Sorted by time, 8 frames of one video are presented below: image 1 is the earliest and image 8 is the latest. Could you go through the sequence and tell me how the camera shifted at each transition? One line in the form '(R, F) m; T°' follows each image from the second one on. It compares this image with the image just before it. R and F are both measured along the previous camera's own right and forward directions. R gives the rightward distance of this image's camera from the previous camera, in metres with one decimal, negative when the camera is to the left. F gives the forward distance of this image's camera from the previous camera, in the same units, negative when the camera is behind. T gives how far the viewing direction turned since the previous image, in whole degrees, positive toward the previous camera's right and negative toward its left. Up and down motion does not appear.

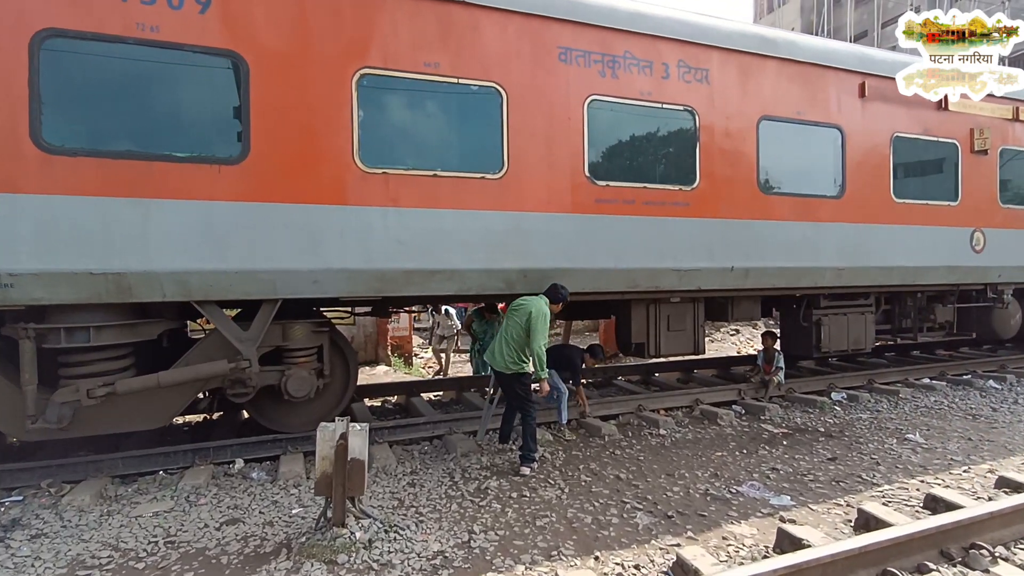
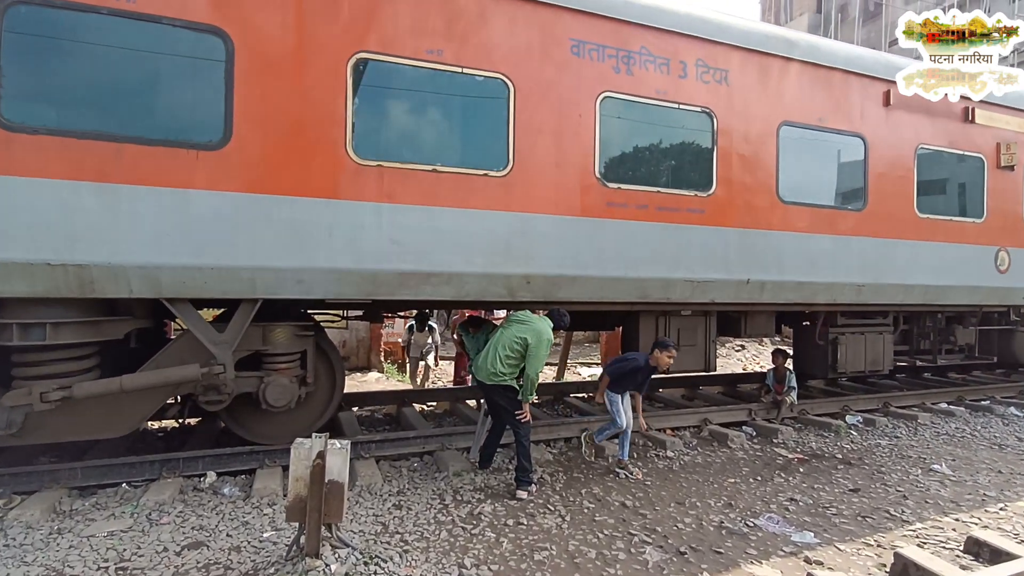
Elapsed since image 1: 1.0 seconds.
(0.0, +0.4) m; 0°
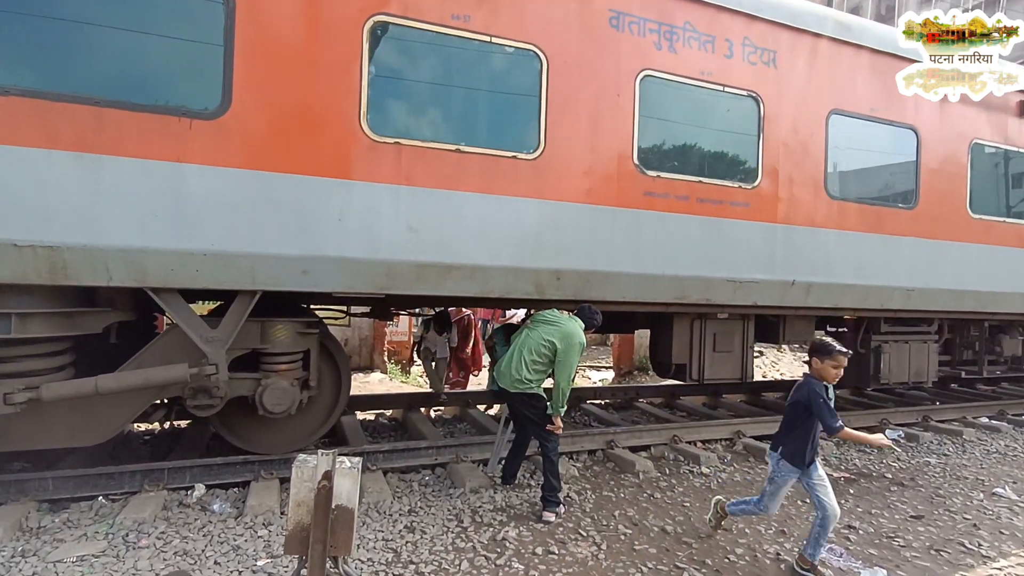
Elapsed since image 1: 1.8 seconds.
(-0.2, +0.5) m; 0°
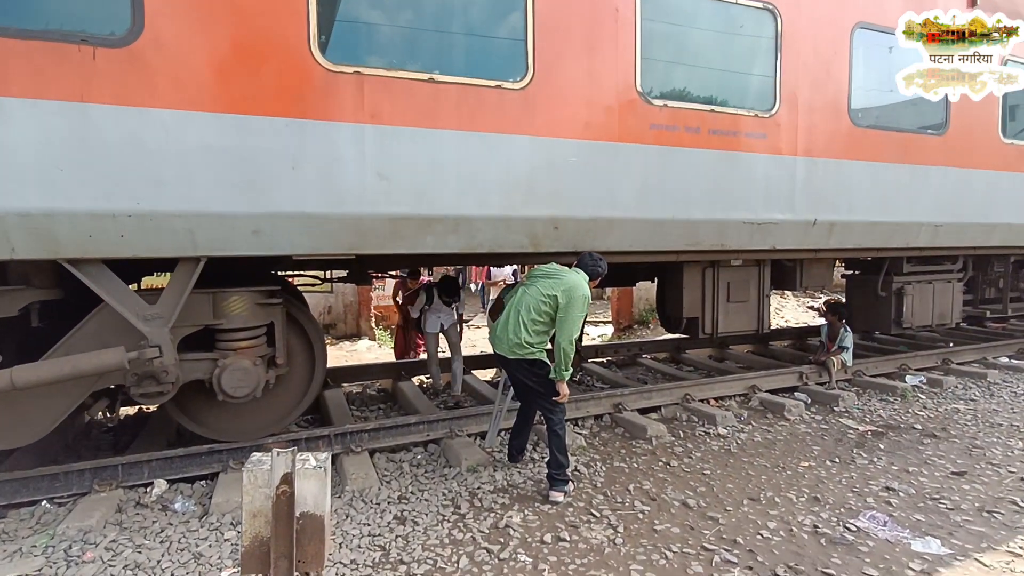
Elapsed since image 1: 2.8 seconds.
(0.0, +0.5) m; +1°
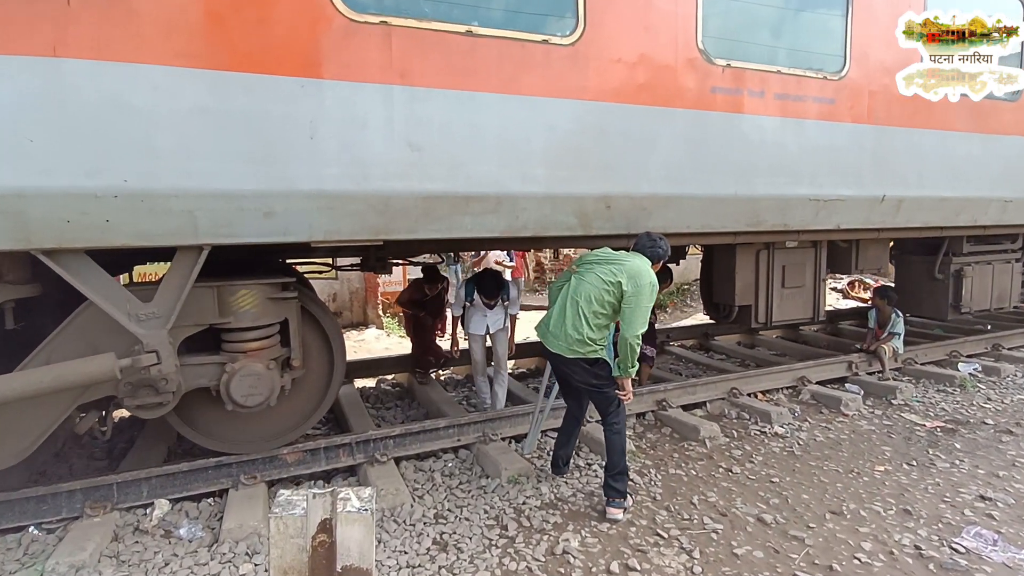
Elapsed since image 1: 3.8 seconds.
(-0.3, +0.4) m; 0°
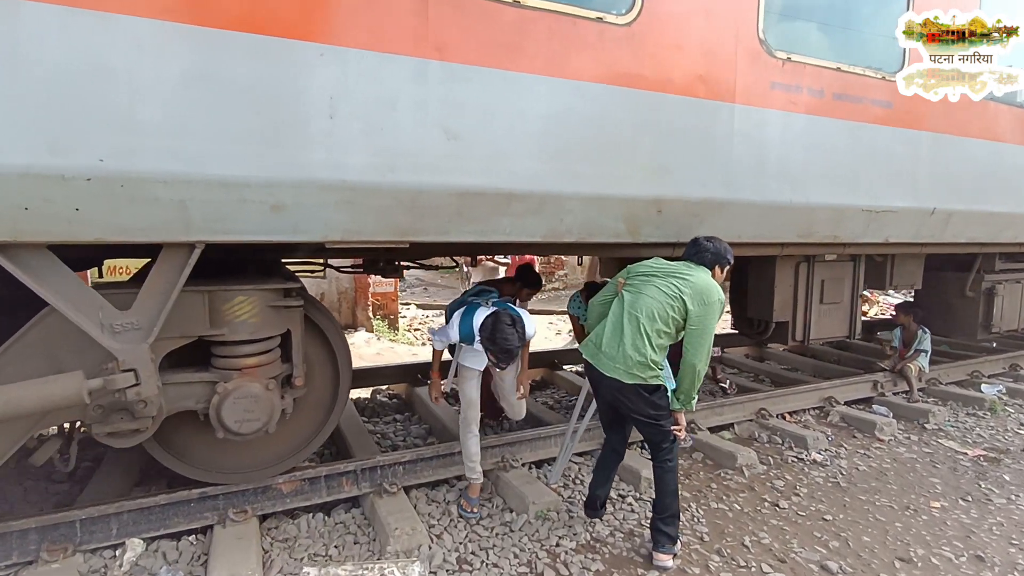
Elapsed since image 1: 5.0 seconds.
(-0.3, +0.4) m; +2°
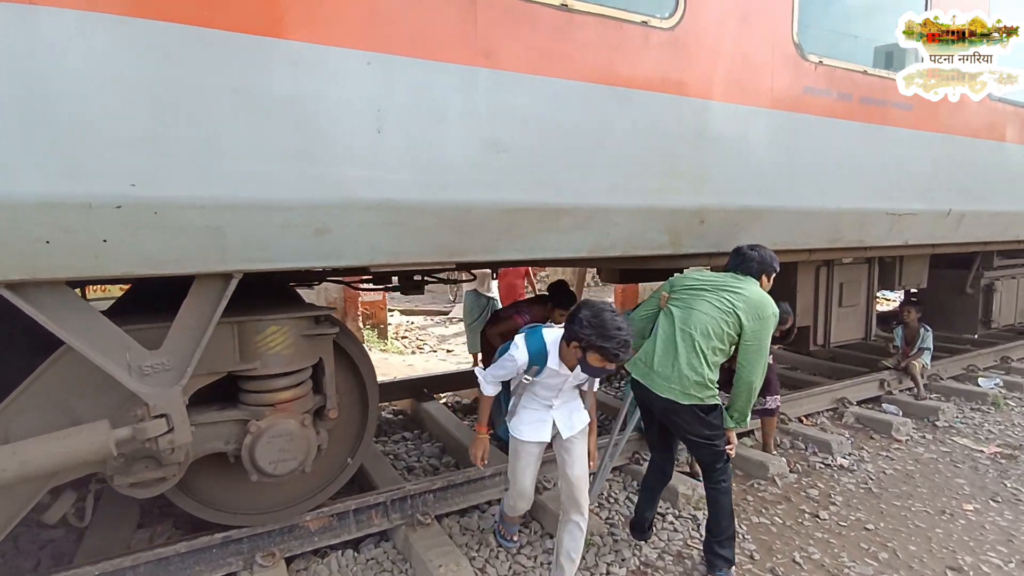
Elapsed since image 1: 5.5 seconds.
(-0.3, +0.1) m; +3°
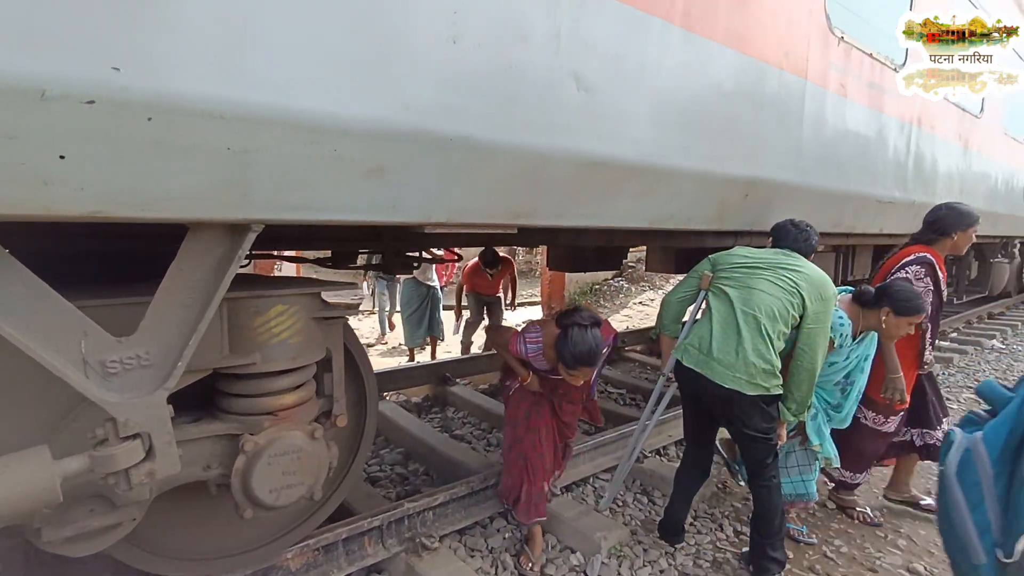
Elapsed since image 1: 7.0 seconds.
(-0.6, +0.5) m; +11°
